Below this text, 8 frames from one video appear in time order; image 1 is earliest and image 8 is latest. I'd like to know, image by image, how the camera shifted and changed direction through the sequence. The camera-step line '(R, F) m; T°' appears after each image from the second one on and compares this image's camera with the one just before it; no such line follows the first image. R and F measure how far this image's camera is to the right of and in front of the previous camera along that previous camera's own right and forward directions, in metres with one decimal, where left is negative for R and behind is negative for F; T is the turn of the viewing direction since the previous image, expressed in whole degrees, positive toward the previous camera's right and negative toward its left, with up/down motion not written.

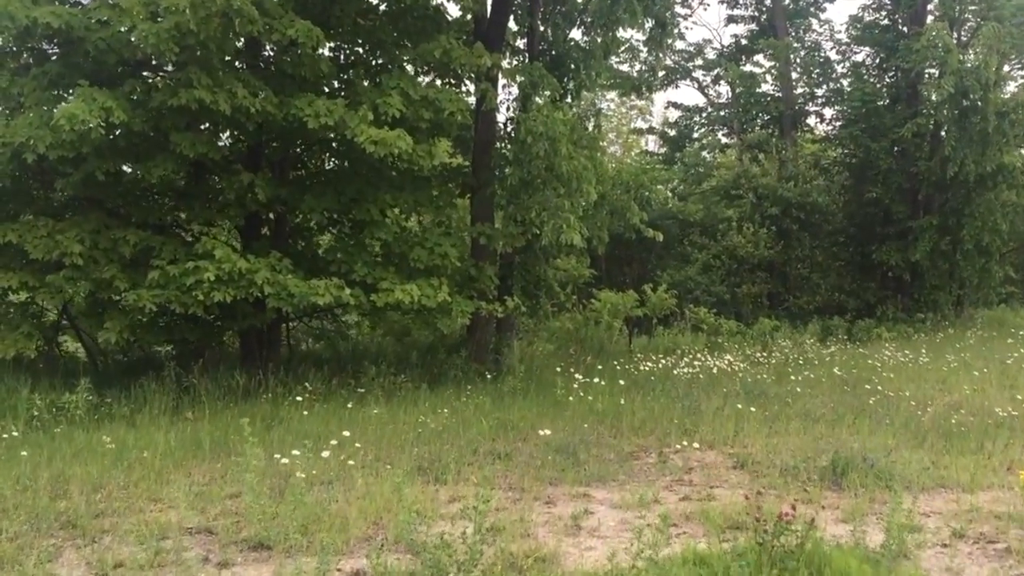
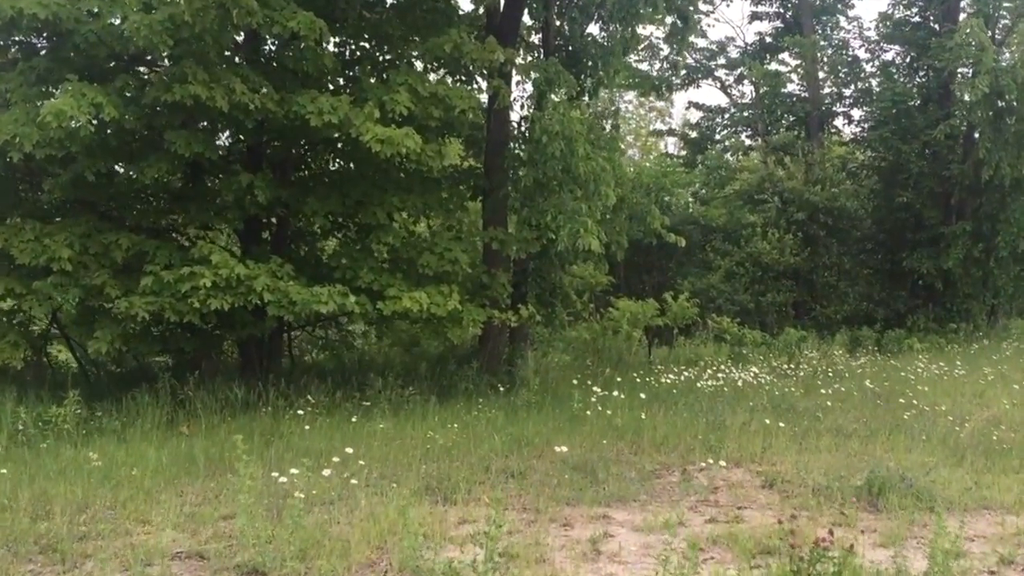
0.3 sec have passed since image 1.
(0.0, +0.3) m; -1°
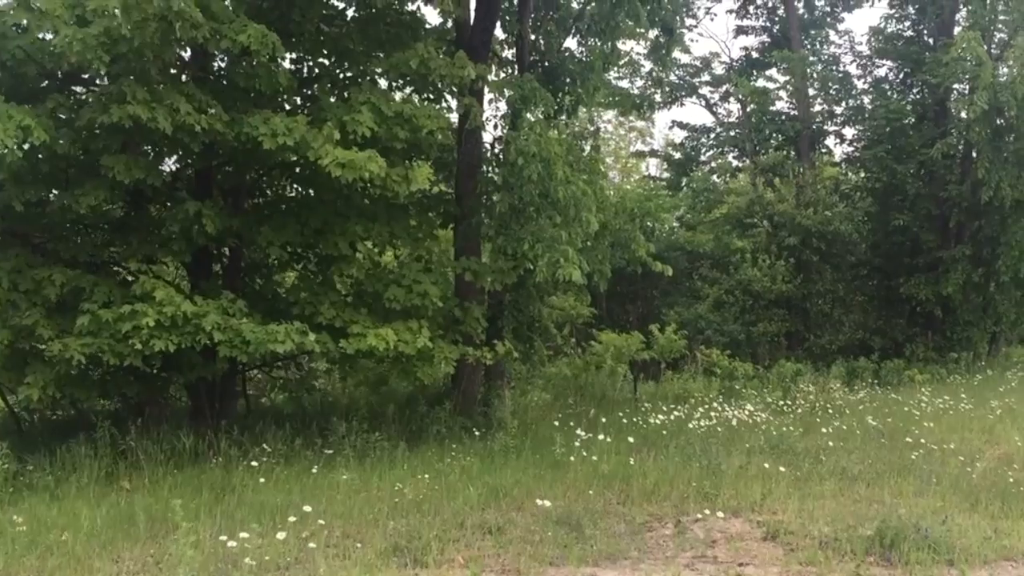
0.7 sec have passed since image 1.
(0.0, +0.4) m; +1°
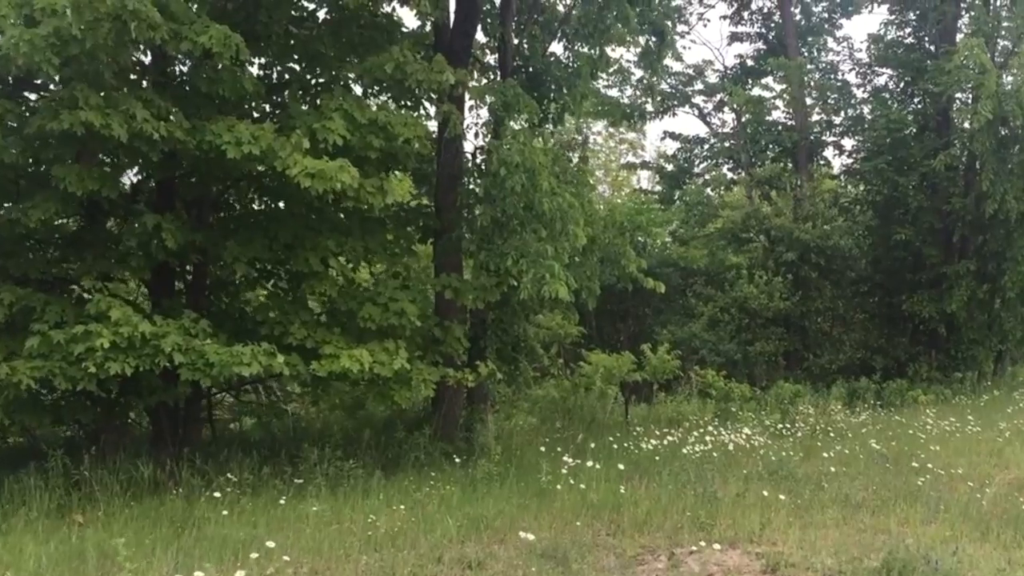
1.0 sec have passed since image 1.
(+0.1, +0.3) m; 0°
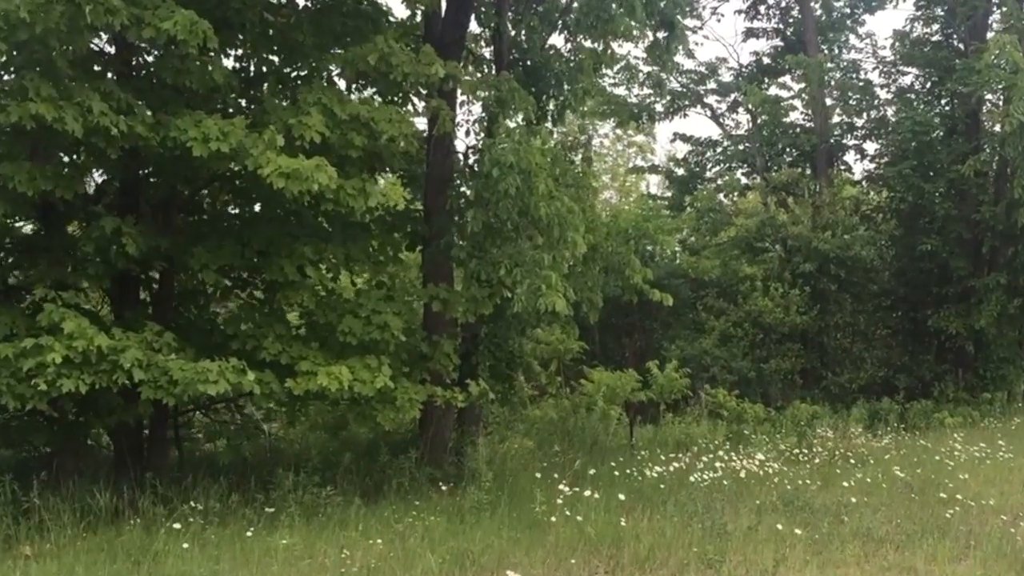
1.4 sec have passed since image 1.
(+0.1, +0.4) m; 0°
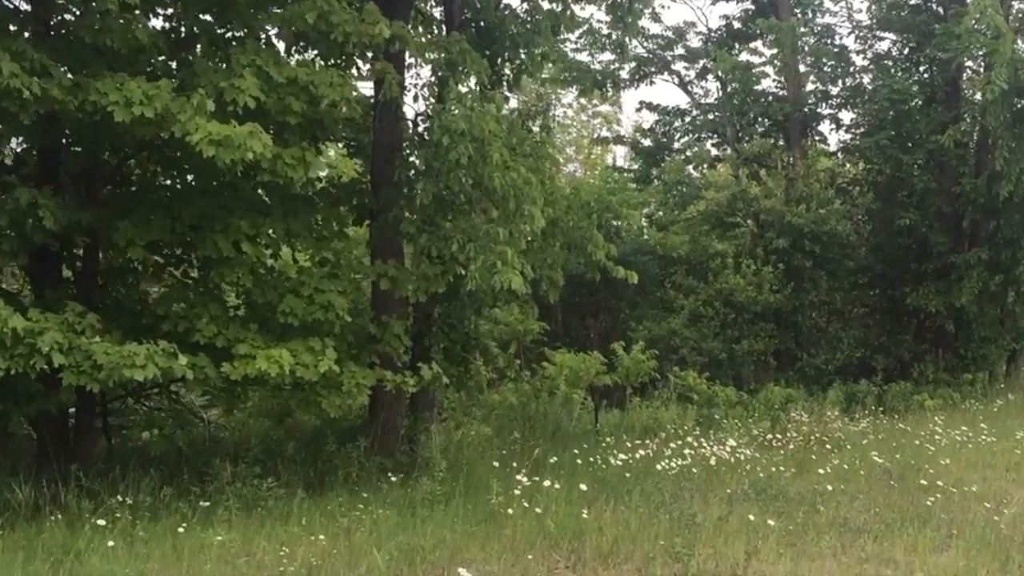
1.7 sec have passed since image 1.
(+0.2, +0.3) m; +1°
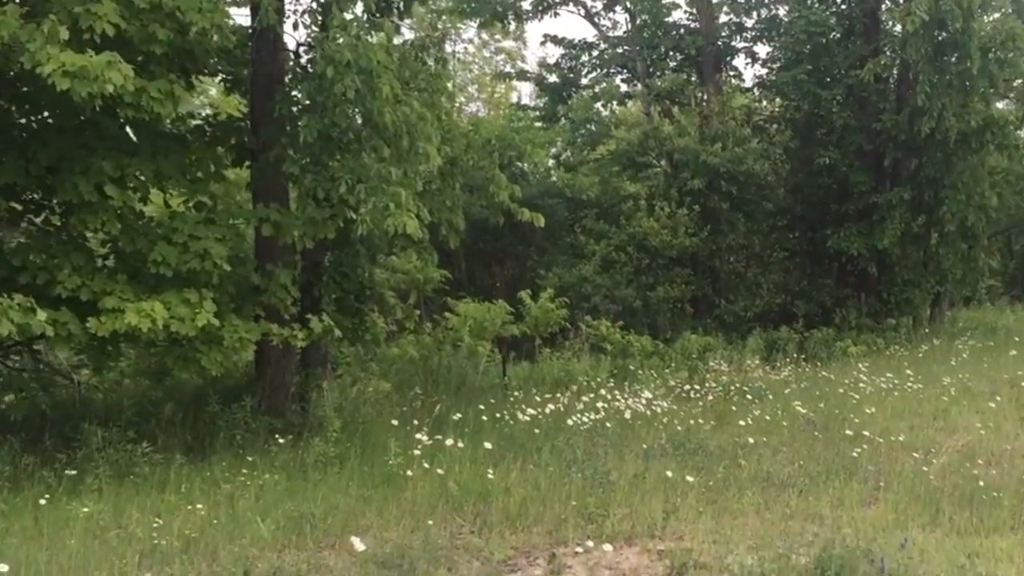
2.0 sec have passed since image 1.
(+0.1, +0.4) m; +5°
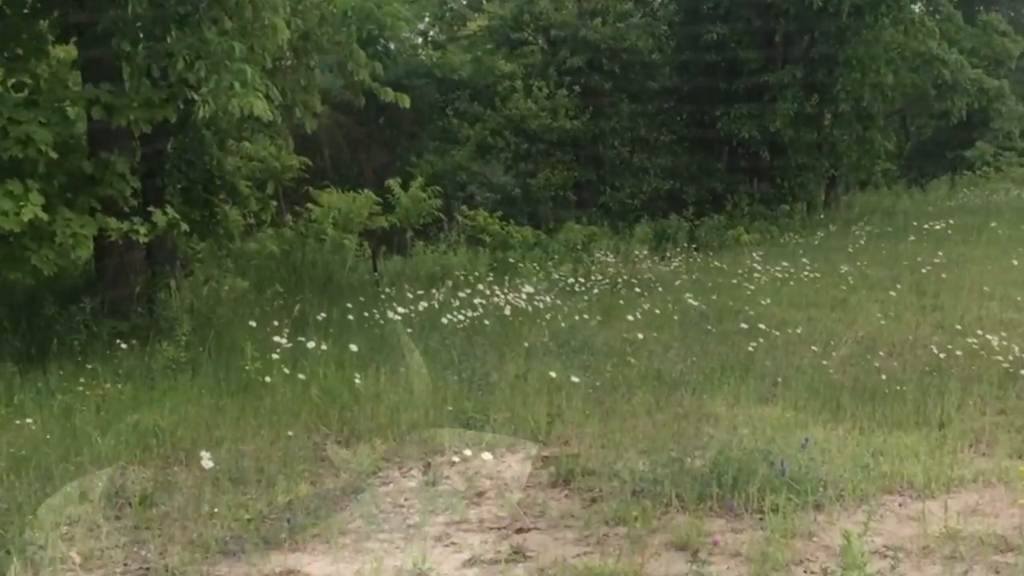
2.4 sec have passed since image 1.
(+0.1, +0.5) m; +9°
